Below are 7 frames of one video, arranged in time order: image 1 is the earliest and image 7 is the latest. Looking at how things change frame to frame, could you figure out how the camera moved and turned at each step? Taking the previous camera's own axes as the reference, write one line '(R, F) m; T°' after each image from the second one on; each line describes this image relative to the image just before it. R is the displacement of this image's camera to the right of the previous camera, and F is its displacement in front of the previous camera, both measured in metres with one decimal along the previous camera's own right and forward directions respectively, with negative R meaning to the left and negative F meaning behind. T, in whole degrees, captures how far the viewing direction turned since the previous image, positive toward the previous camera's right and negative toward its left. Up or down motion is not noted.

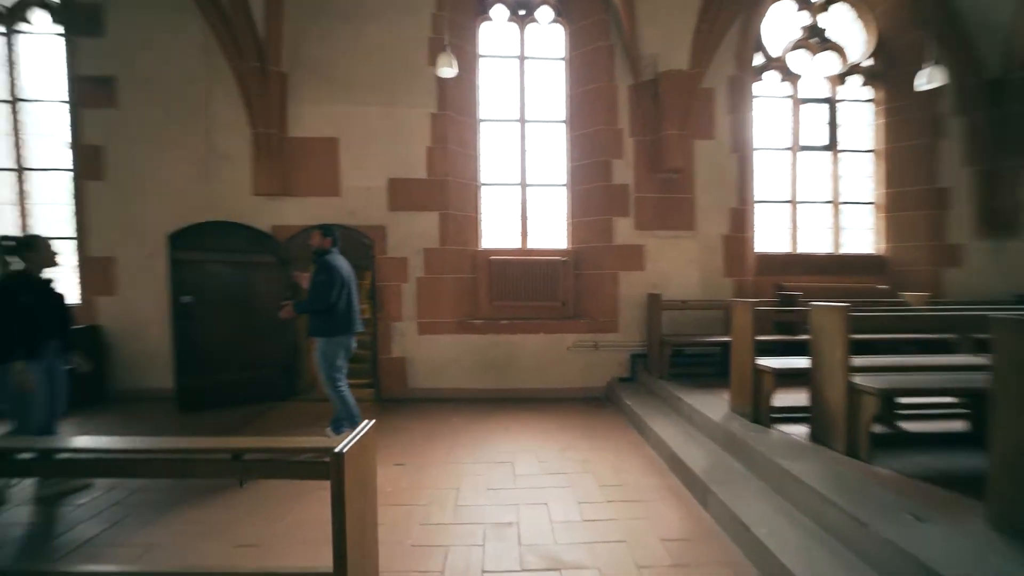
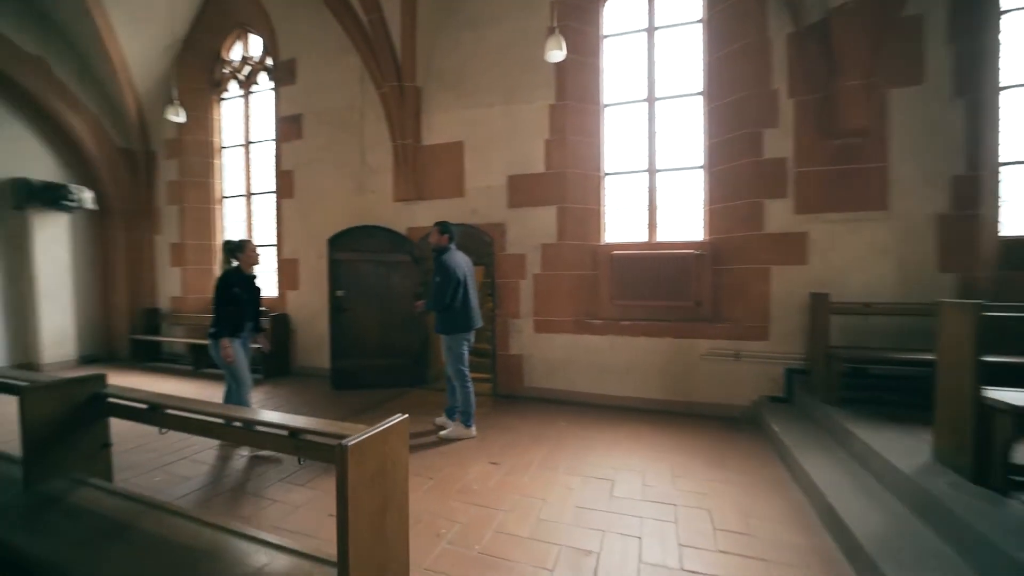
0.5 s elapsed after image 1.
(+0.3, +0.3) m; -21°
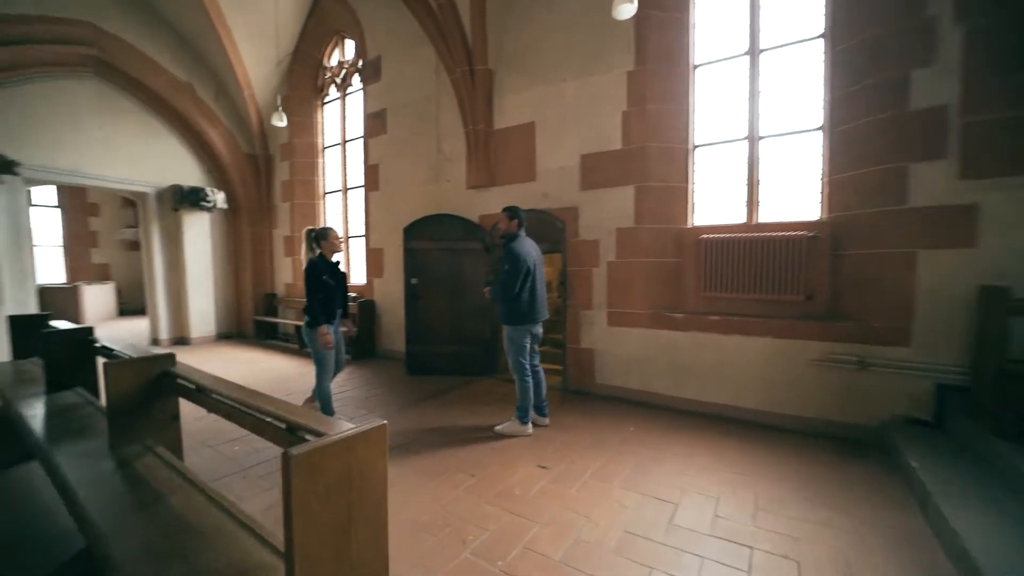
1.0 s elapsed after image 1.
(+0.3, +0.3) m; -14°
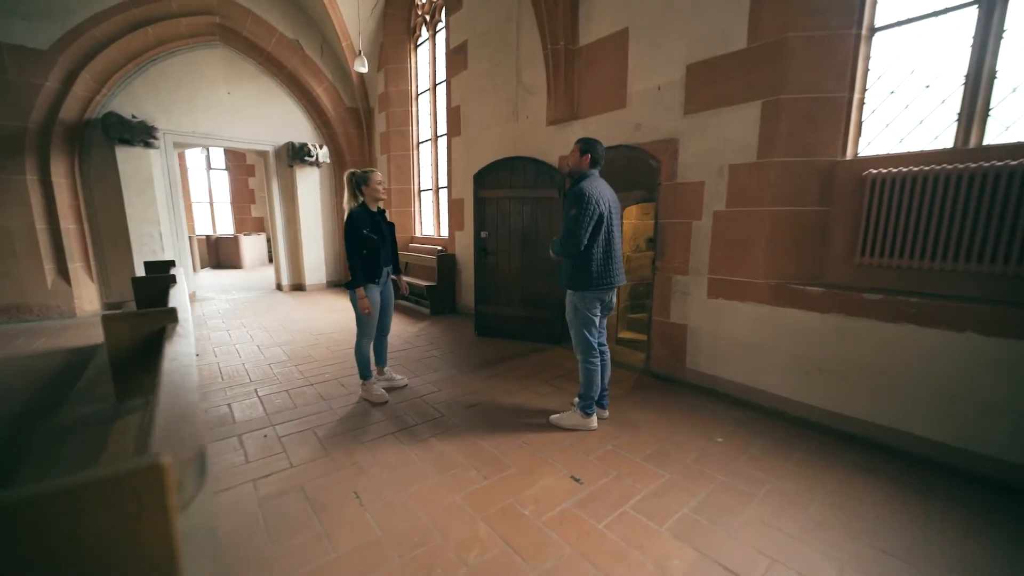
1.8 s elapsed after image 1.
(+0.4, +0.7) m; -17°
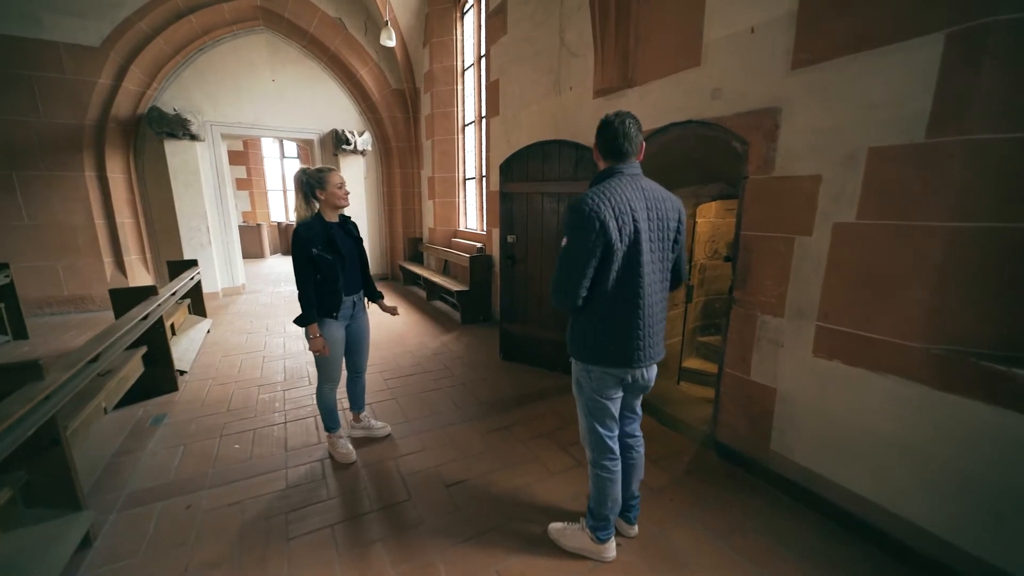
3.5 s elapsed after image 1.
(+0.4, +0.8) m; -11°
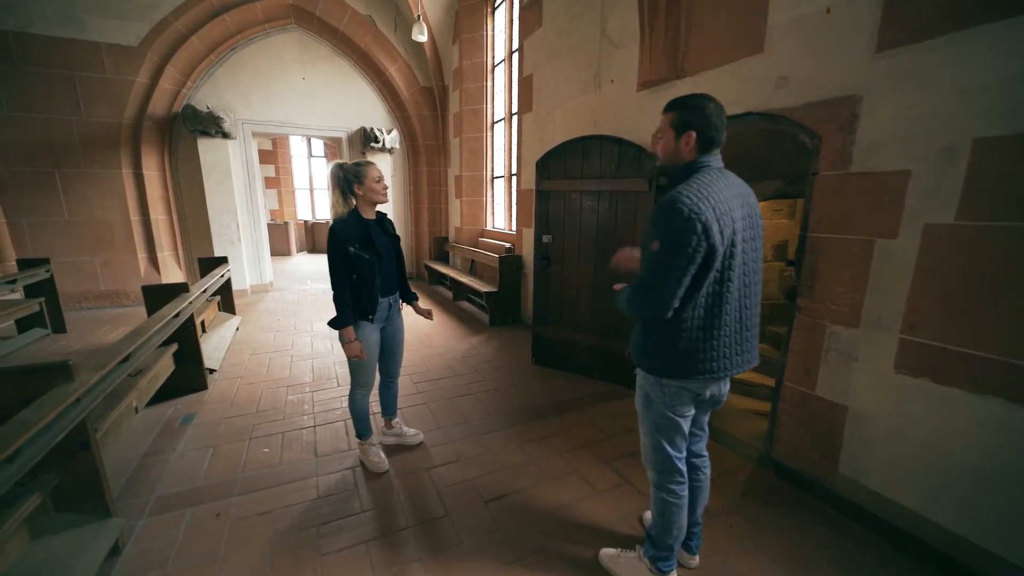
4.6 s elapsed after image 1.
(-0.1, +0.1) m; -3°
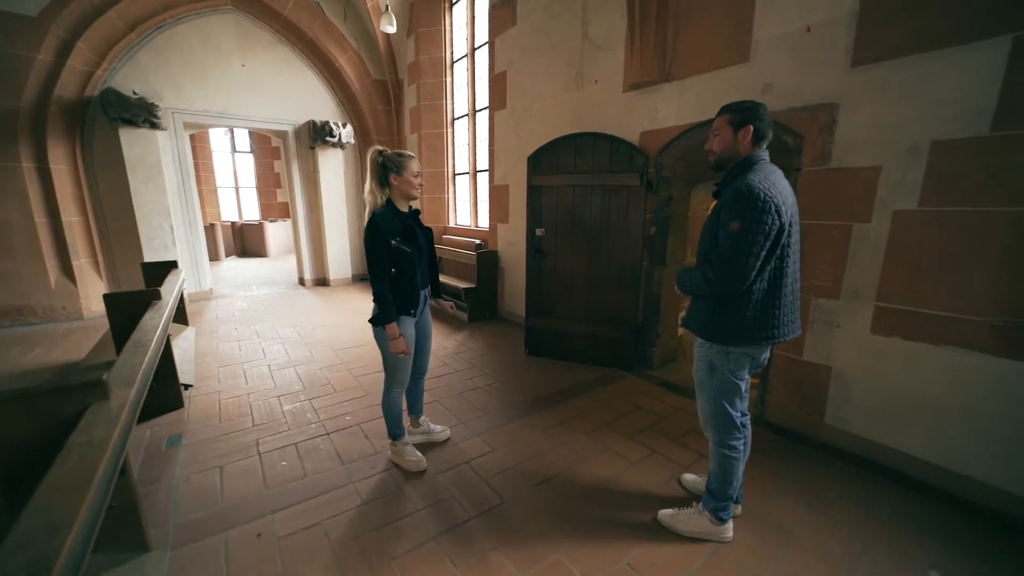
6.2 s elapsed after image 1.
(-0.5, 0.0) m; +10°
